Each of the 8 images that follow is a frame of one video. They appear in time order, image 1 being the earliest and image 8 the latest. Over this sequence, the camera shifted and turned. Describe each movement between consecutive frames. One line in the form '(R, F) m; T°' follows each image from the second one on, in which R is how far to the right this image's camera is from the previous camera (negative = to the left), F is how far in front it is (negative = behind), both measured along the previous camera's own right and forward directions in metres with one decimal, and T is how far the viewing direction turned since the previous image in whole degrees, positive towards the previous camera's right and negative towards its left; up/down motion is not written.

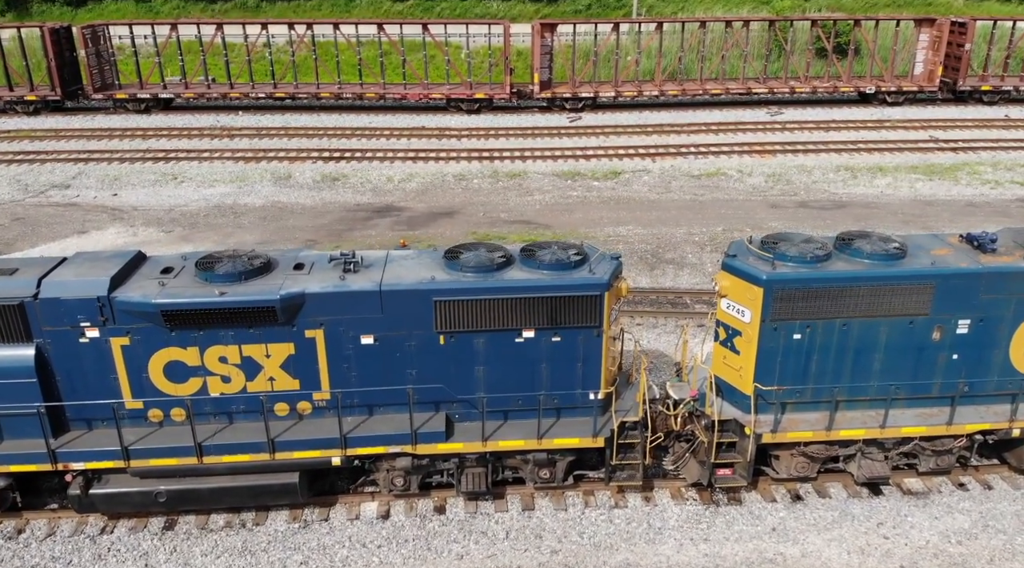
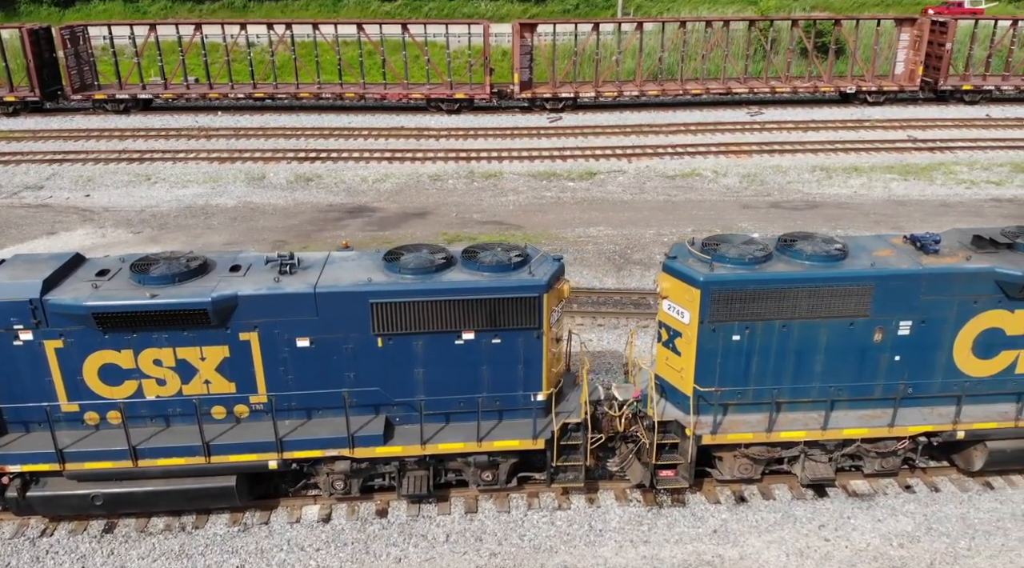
(+0.7, 0.0) m; 0°
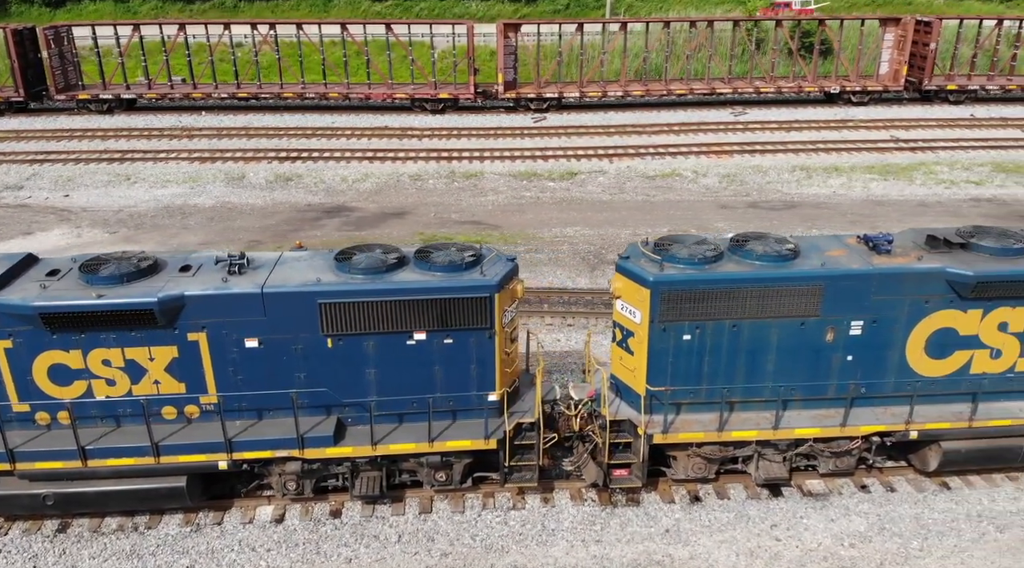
(+0.5, 0.0) m; 0°
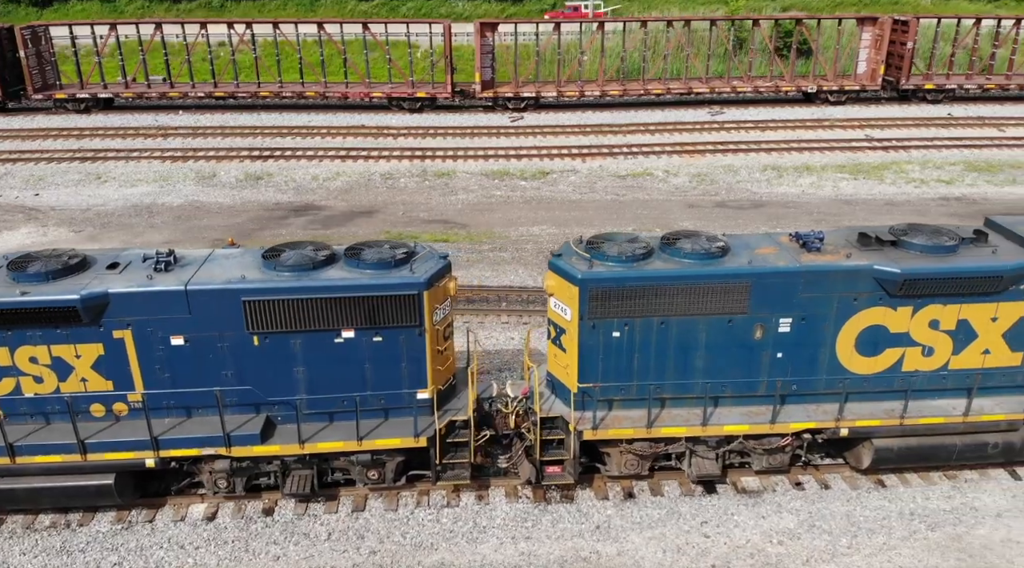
(+0.8, 0.0) m; 0°
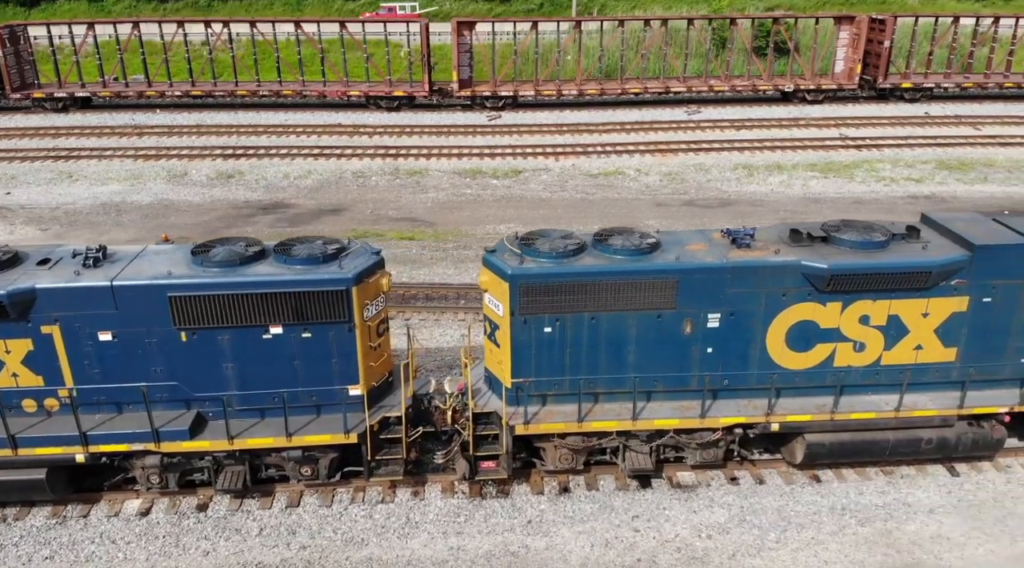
(+0.8, 0.0) m; 0°
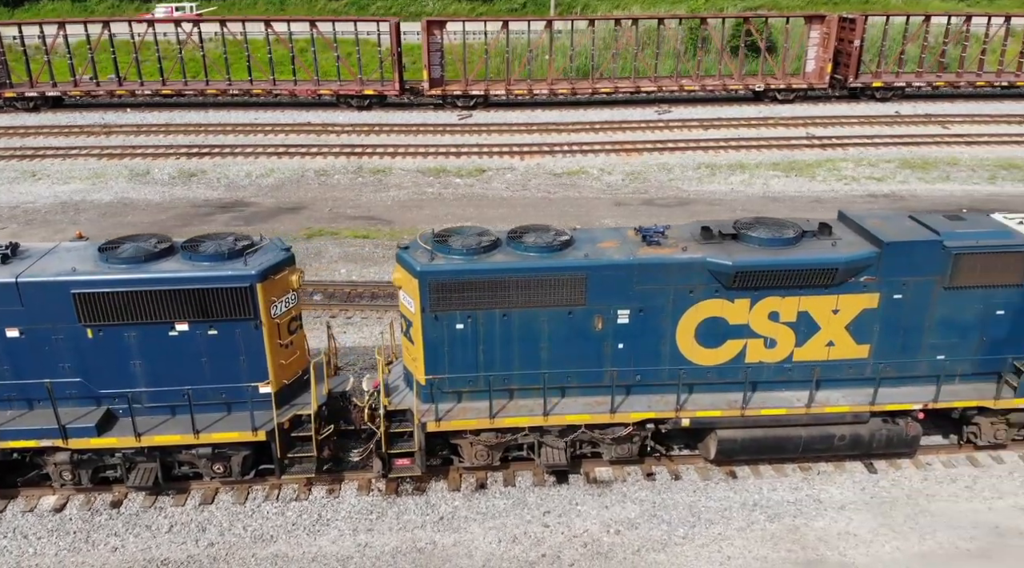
(+1.0, 0.0) m; 0°
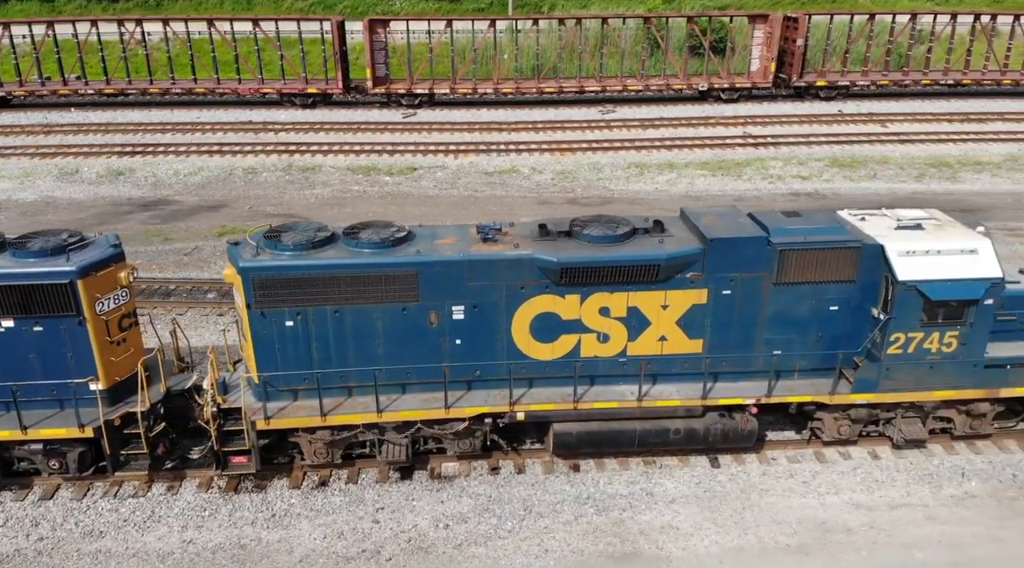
(+1.9, -0.1) m; 0°
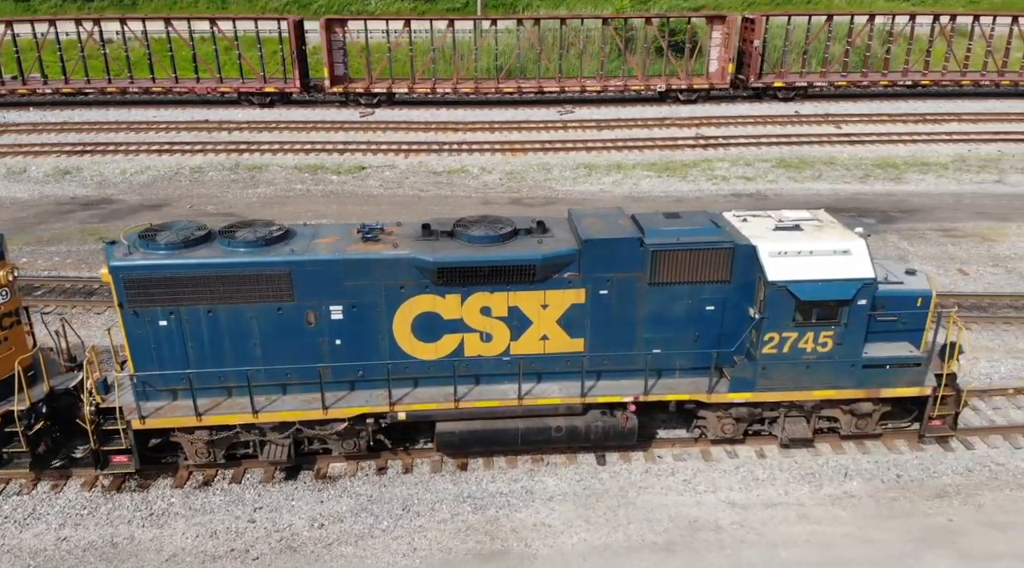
(+1.4, -0.1) m; 0°
